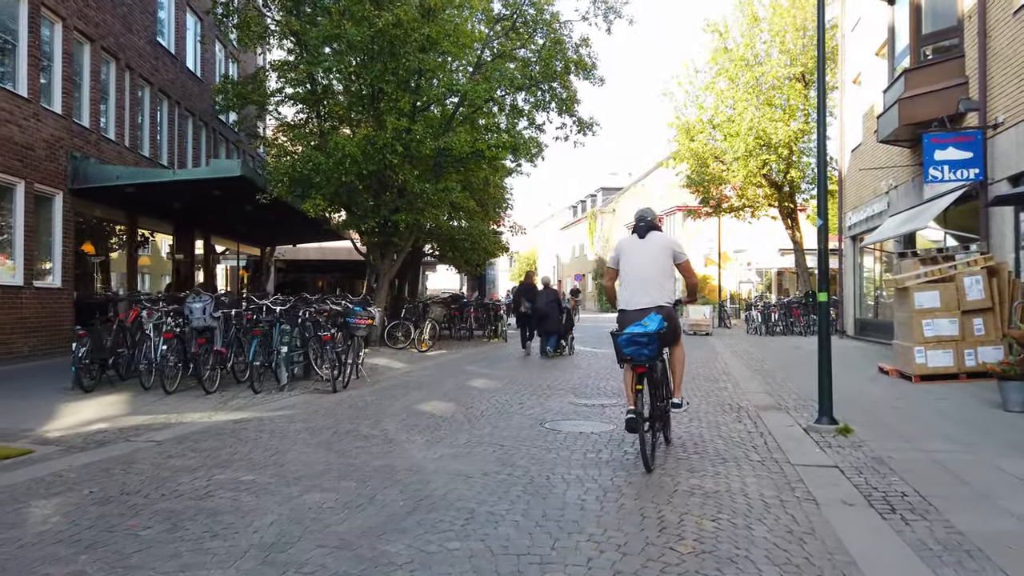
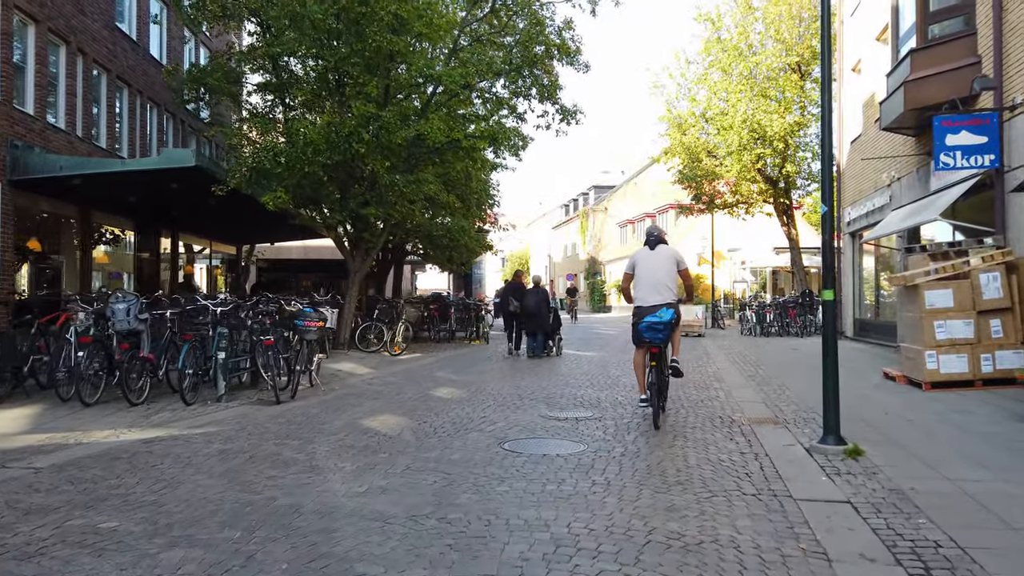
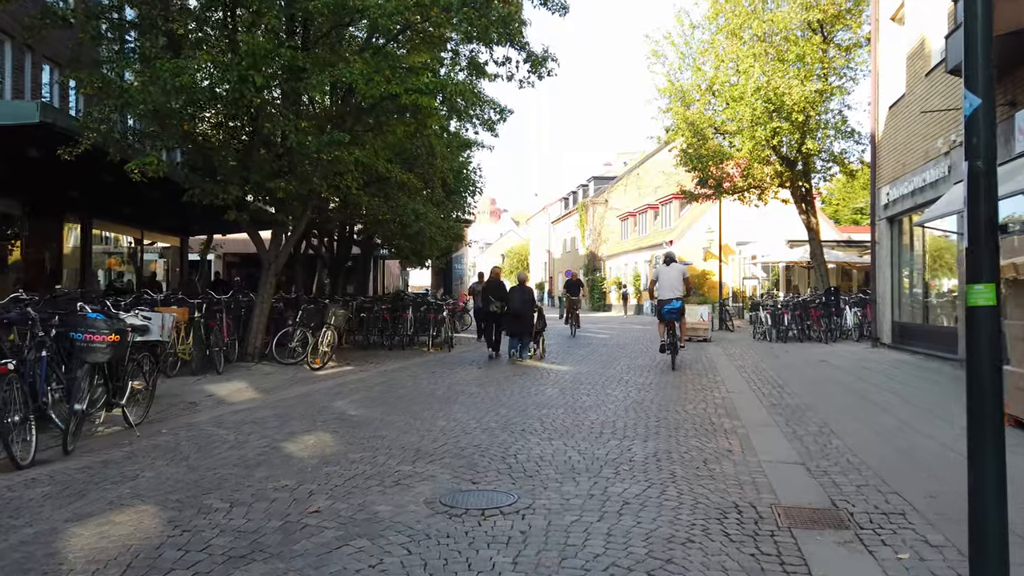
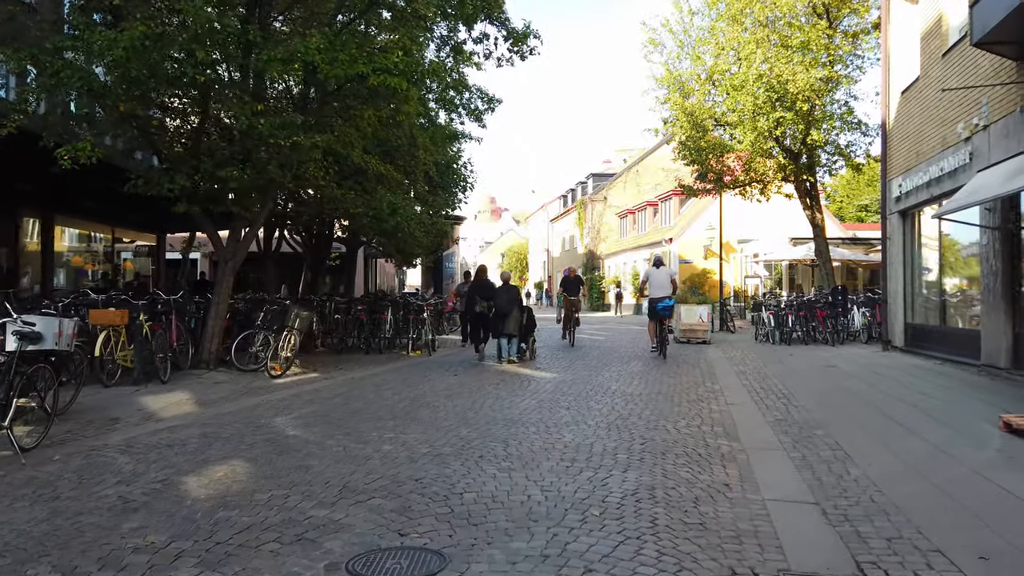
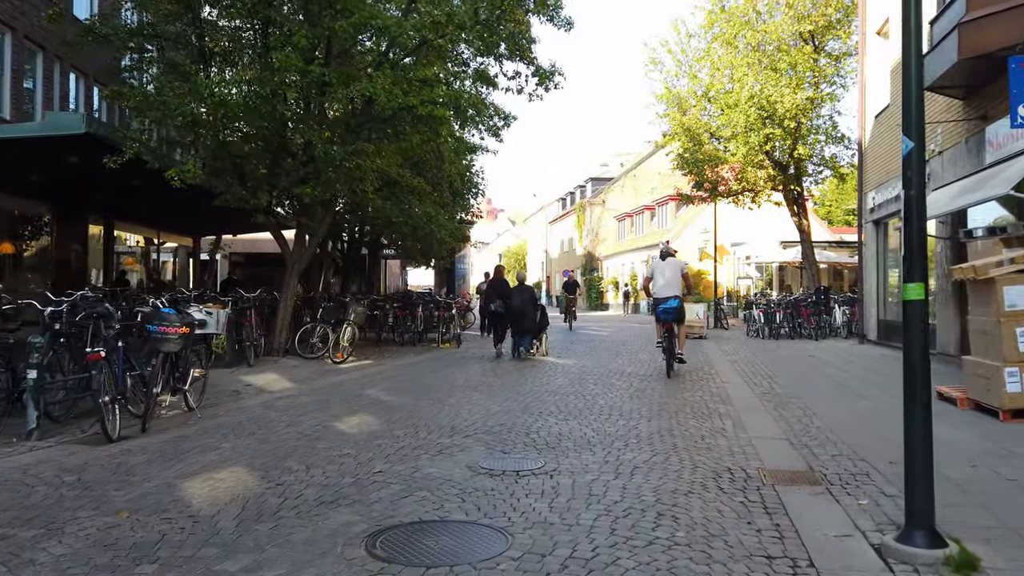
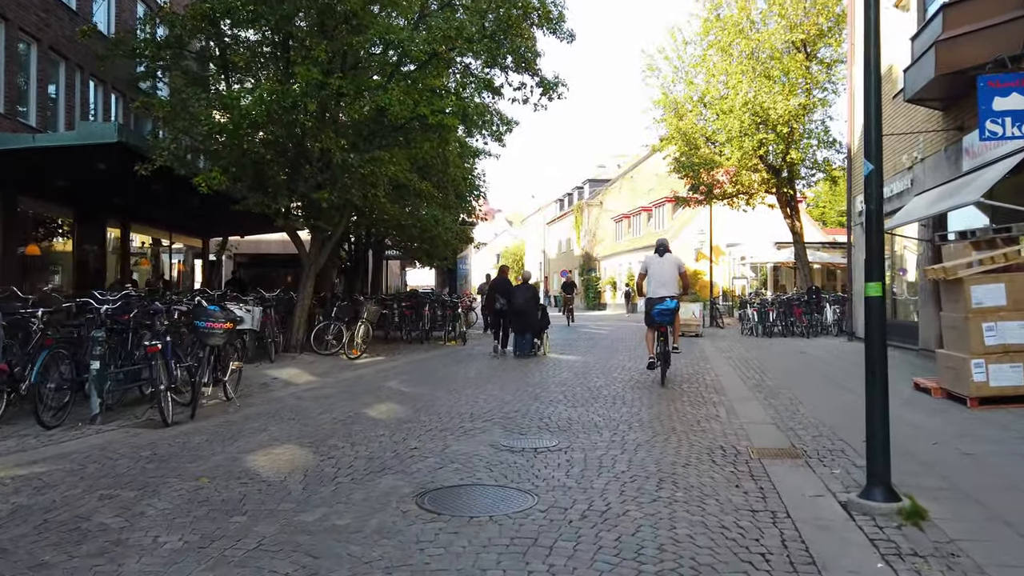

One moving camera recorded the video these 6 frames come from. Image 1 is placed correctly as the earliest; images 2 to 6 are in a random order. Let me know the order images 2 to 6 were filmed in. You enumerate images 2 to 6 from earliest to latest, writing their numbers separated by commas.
2, 6, 5, 3, 4
